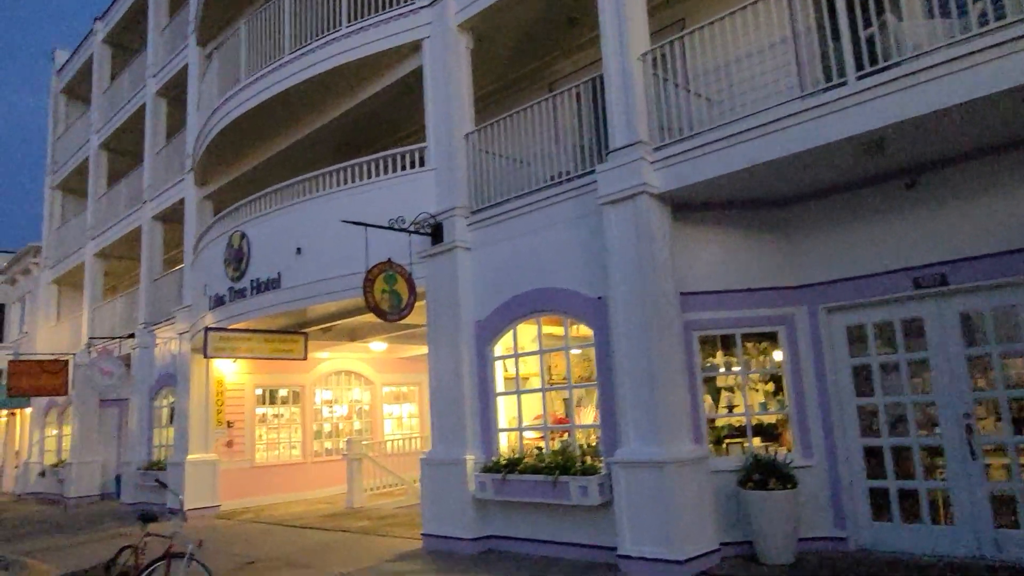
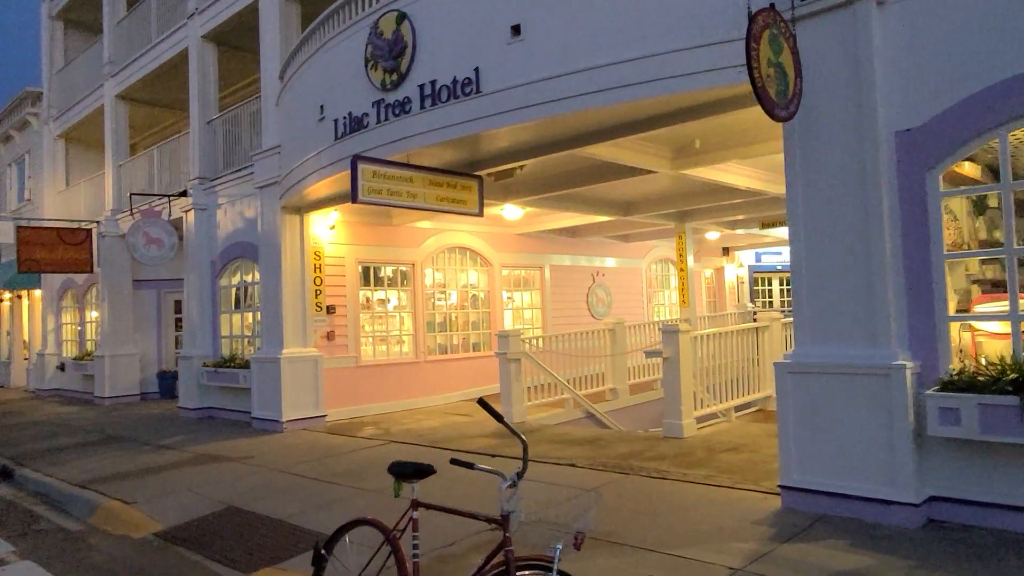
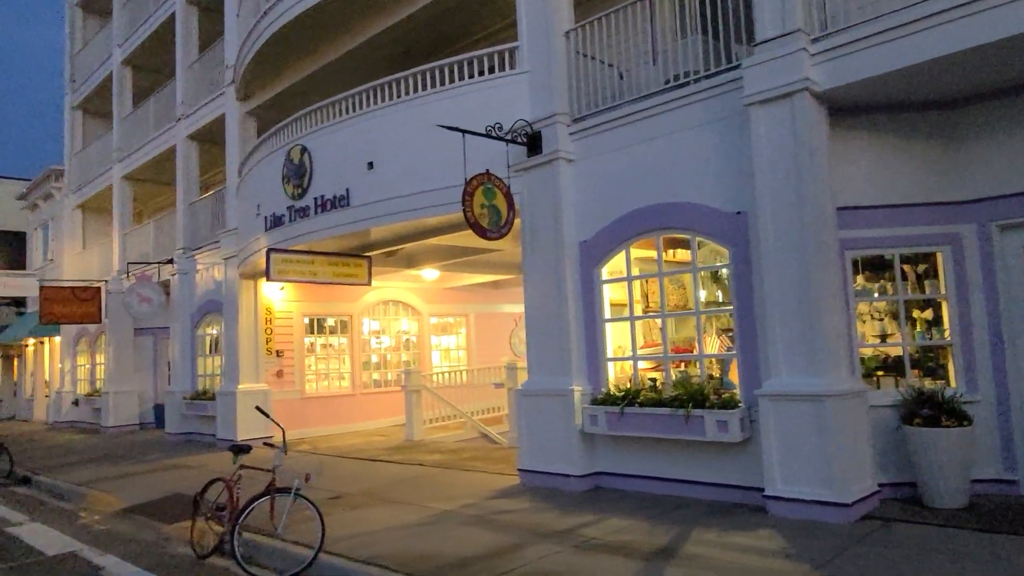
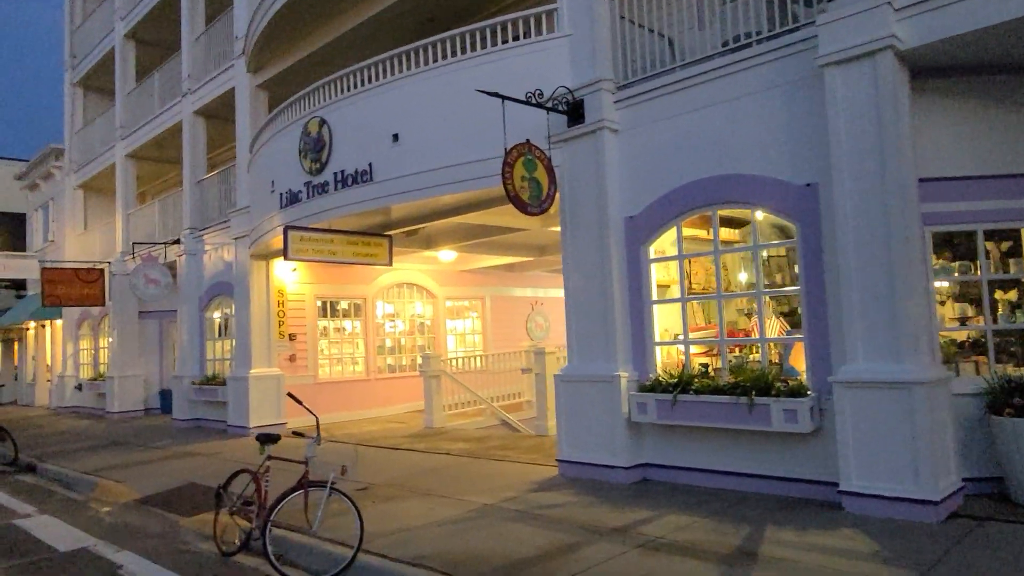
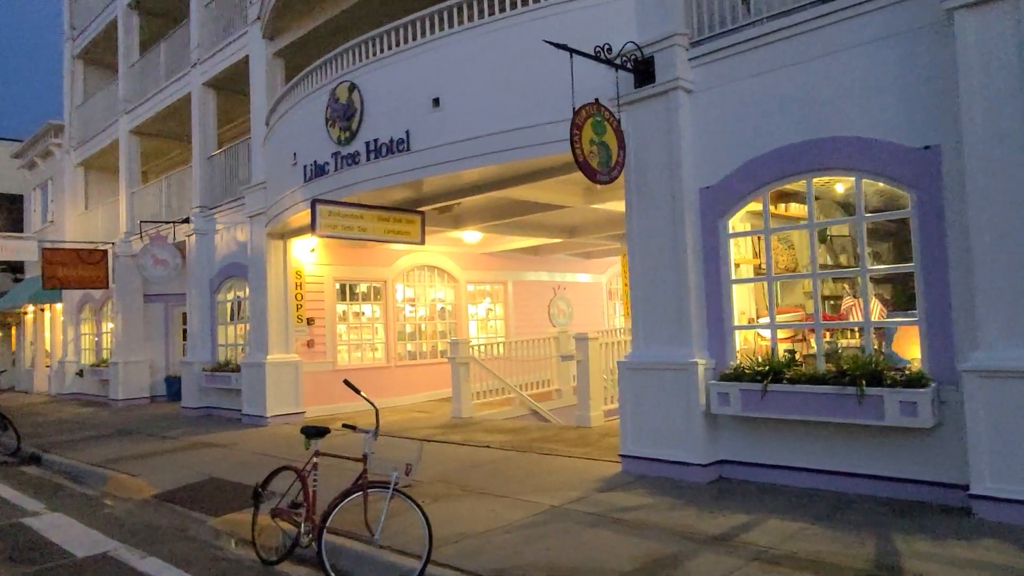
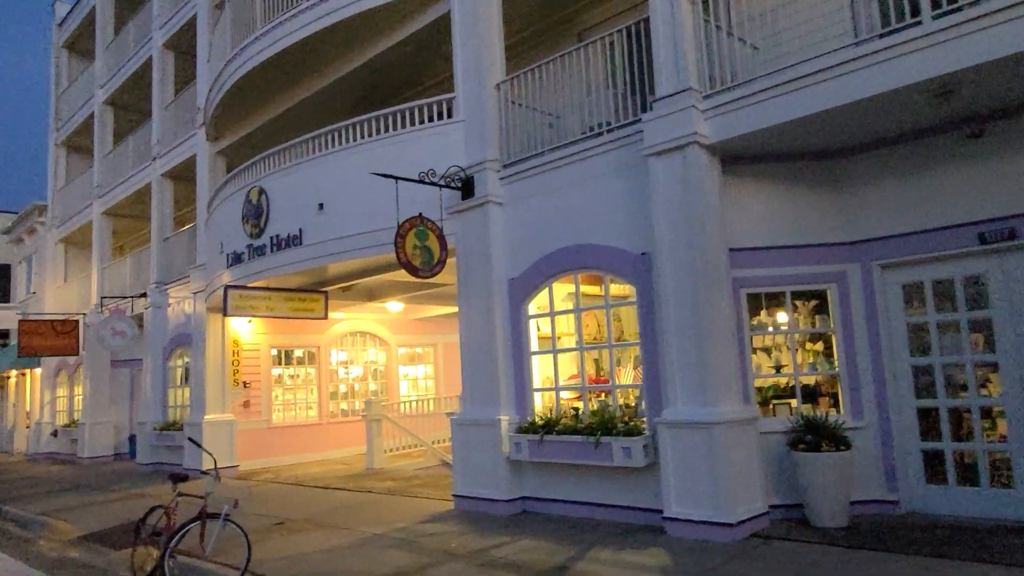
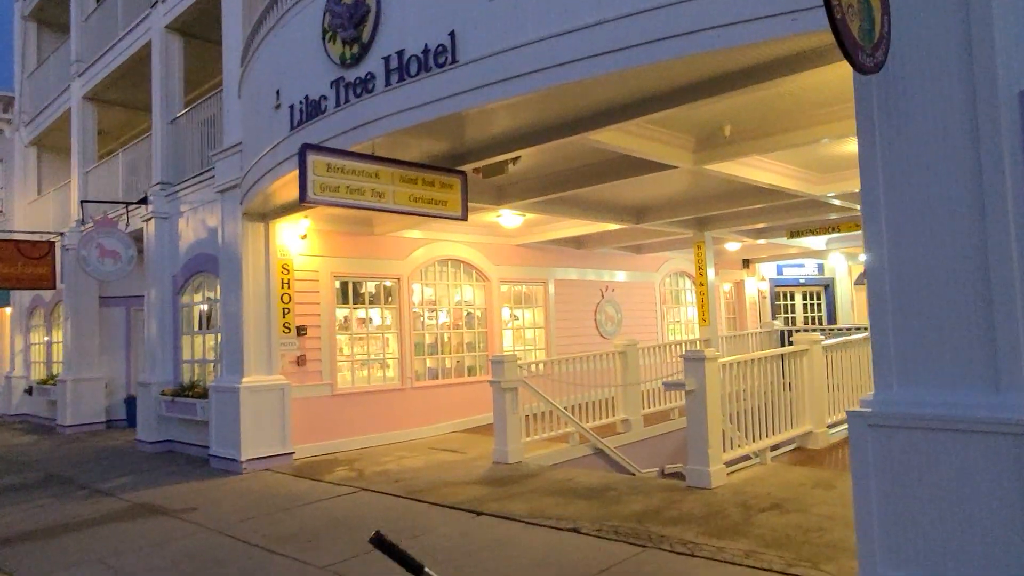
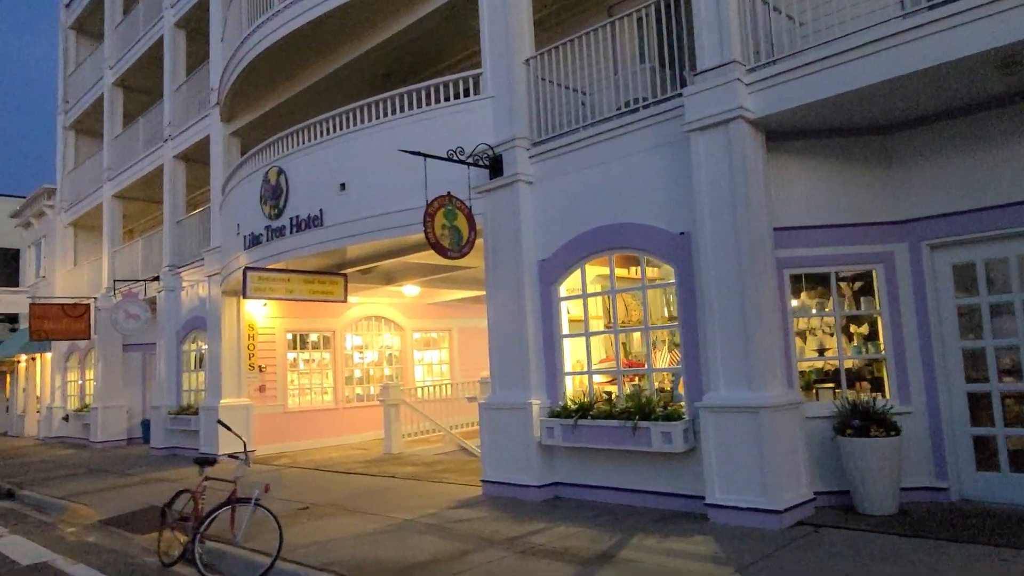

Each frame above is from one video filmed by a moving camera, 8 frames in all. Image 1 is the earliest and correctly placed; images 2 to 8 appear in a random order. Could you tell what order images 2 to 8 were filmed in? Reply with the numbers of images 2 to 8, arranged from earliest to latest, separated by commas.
6, 8, 3, 4, 5, 2, 7
